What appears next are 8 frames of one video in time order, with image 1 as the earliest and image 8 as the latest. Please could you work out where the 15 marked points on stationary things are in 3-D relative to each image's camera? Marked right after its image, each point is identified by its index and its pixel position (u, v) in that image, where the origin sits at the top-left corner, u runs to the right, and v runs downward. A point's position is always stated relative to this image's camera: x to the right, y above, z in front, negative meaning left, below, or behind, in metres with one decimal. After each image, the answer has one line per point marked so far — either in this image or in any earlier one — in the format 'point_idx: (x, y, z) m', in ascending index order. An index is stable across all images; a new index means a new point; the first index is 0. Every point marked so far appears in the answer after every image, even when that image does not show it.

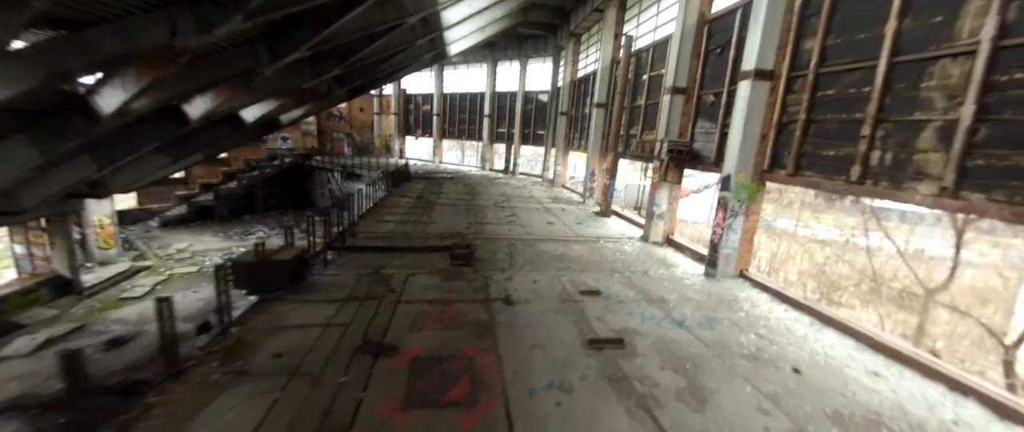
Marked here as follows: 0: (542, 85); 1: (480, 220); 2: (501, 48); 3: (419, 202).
0: (+1.4, +6.1, +15.8) m
1: (-0.7, -0.1, +7.3) m
2: (-0.5, +8.4, +16.8) m
3: (-2.4, +0.4, +8.7) m
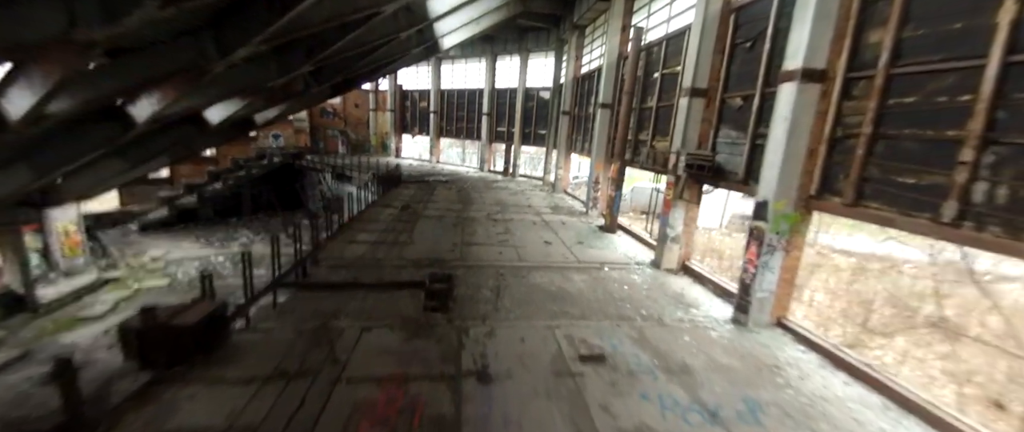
0: (+1.4, +5.9, +14.8) m
1: (-0.9, -0.4, +6.4) m
2: (-0.5, +8.2, +15.8) m
3: (-2.5, +0.1, +7.9) m
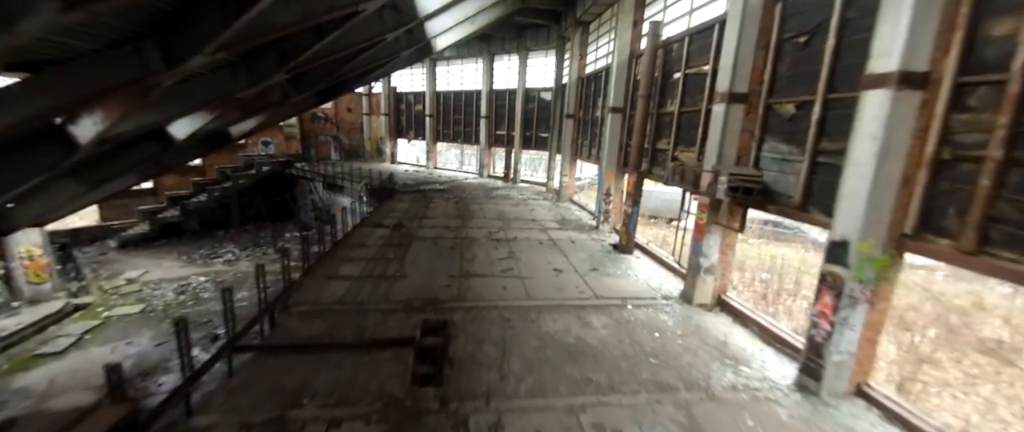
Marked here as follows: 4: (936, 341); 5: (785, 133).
0: (+1.4, +5.6, +14.0) m
1: (-0.8, -0.8, +5.6) m
2: (-0.6, +7.8, +15.0) m
3: (-2.5, -0.4, +7.1) m
4: (+8.3, -2.4, +6.5) m
5: (+3.2, +1.0, +3.9) m
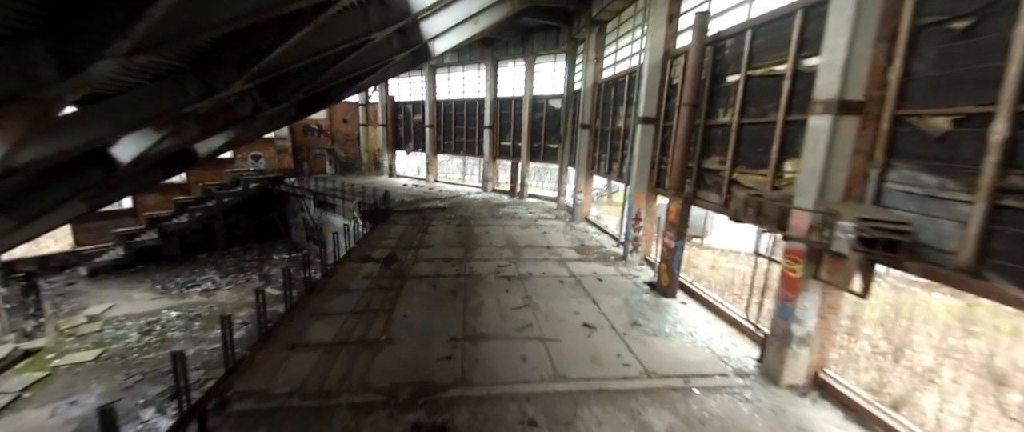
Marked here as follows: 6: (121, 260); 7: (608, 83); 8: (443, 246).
0: (+1.6, +4.9, +12.9) m
1: (-0.5, -1.4, +4.4) m
2: (-0.4, +7.1, +13.9) m
3: (-2.2, -1.0, +5.9) m
4: (+8.5, -2.9, +5.2) m
5: (+3.4, +0.5, +2.7) m
6: (-13.9, -1.5, +11.9) m
7: (+2.5, +3.5, +8.9) m
8: (-1.5, -0.6, +7.2) m
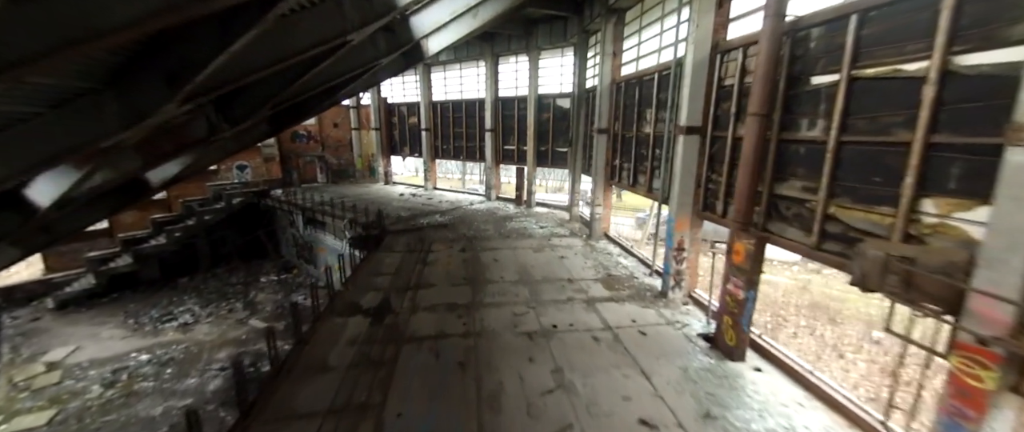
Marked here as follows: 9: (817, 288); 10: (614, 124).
0: (+1.7, +4.5, +11.6) m
1: (-0.2, -2.0, +3.3) m
2: (-0.3, +6.7, +12.6) m
3: (-1.9, -1.6, +4.8) m
4: (+8.9, -3.2, +4.1) m
5: (+3.7, -0.1, +1.6) m
6: (-13.6, -2.4, +10.8) m
7: (+2.7, +3.1, +7.6) m
8: (-1.2, -1.2, +6.1) m
9: (+8.9, -2.1, +9.8) m
10: (+2.6, +2.3, +8.5) m
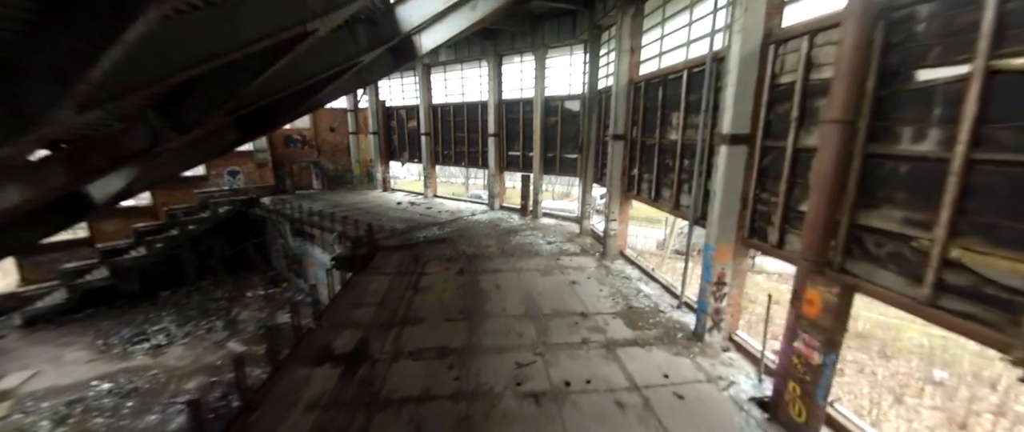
0: (+1.9, +4.1, +10.7) m
1: (-0.2, -2.4, +2.4) m
2: (-0.1, +6.3, +11.8) m
3: (-1.9, -1.9, +3.9) m
4: (+8.9, -3.6, +3.1) m
5: (+3.6, -0.4, +0.6) m
6: (-13.5, -2.7, +10.0) m
7: (+2.8, +2.7, +6.7) m
8: (-1.2, -1.6, +5.2) m
9: (+9.0, -2.5, +8.7) m
10: (+2.7, +2.0, +7.5) m
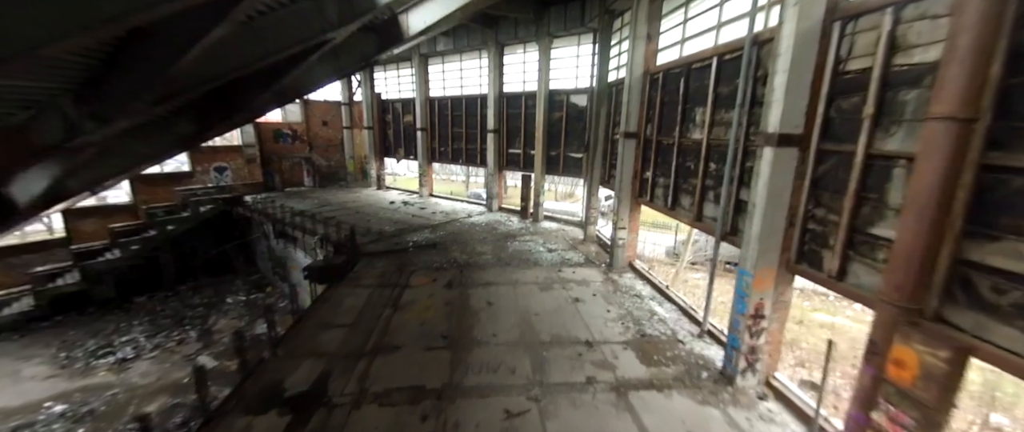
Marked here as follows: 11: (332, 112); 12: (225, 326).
0: (+1.9, +4.0, +9.8) m
1: (-0.3, -2.5, +1.6) m
2: (-0.1, +6.2, +10.9) m
3: (-2.0, -2.1, +3.1) m
4: (+8.7, -3.9, +2.2) m
5: (+3.5, -0.7, -0.2) m
6: (-13.5, -2.6, +9.4) m
7: (+2.8, +2.5, +5.9) m
8: (-1.3, -1.7, +4.4) m
9: (+8.9, -2.8, +7.9) m
10: (+2.7, +1.8, +6.7) m
11: (-9.0, +5.3, +16.9) m
12: (-8.1, -3.0, +9.5) m
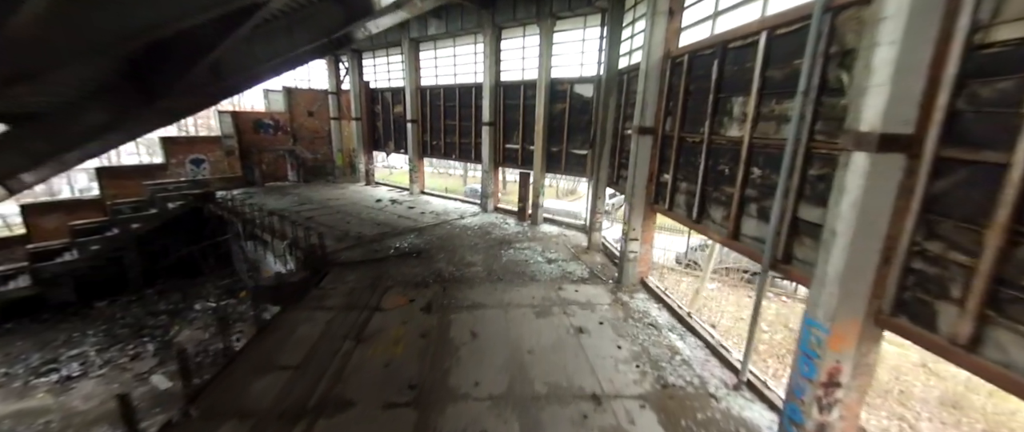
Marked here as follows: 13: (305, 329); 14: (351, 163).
0: (+1.8, +3.9, +8.7) m
1: (-0.5, -2.8, +0.7) m
2: (-0.1, +6.2, +9.8) m
3: (-2.1, -2.3, +2.2) m
4: (+8.6, -4.3, +1.3) m
5: (+3.4, -1.0, -1.2) m
6: (-13.7, -2.5, +8.4) m
7: (+2.7, +2.3, +4.8) m
8: (-1.4, -1.9, +3.5) m
9: (+8.8, -3.0, +6.9) m
10: (+2.6, +1.6, +5.6) m
11: (-9.0, +5.5, +15.8) m
12: (-8.2, -3.0, +8.5) m
13: (-2.8, -1.6, +4.6) m
14: (-7.9, +2.8, +16.6) m
